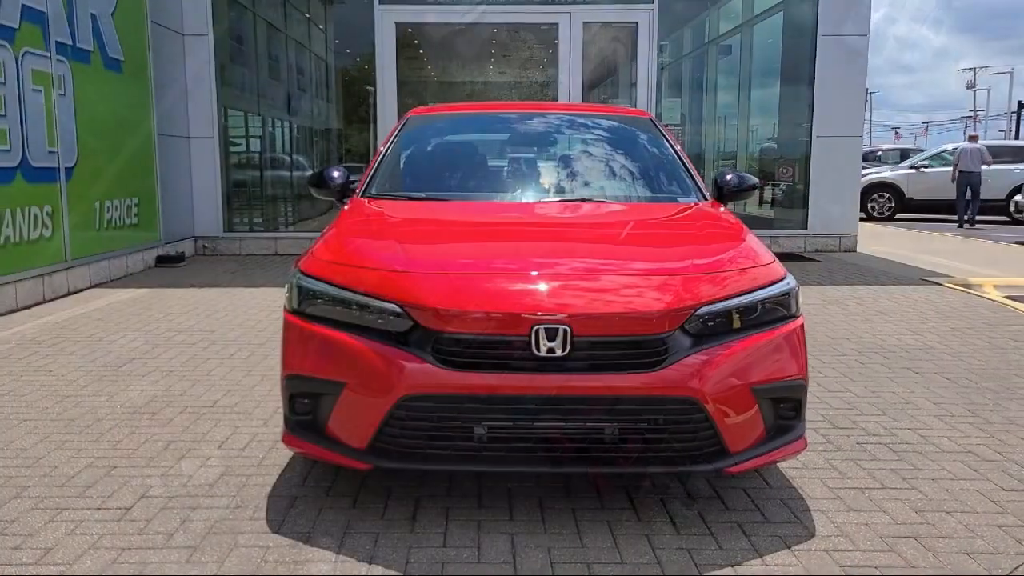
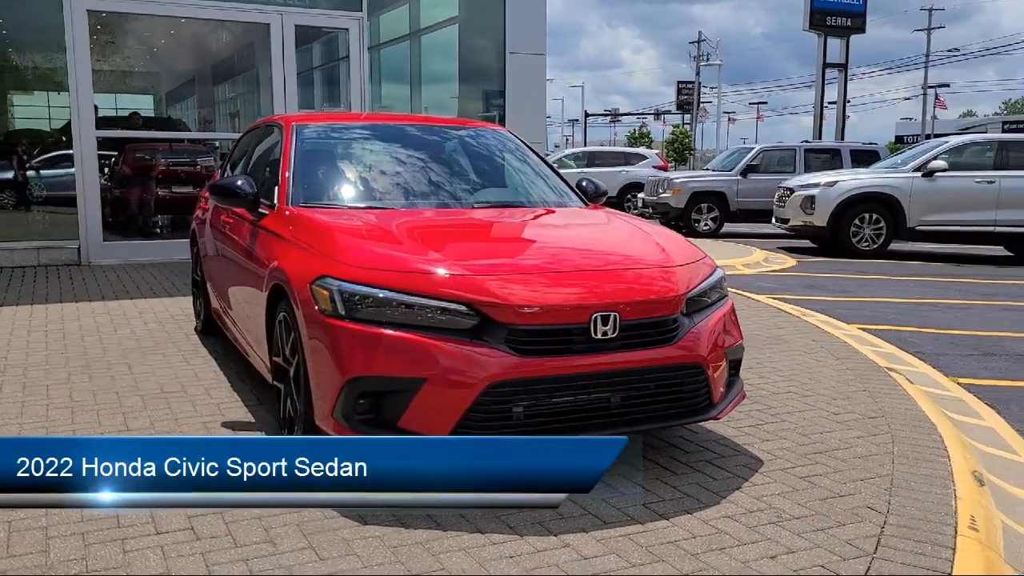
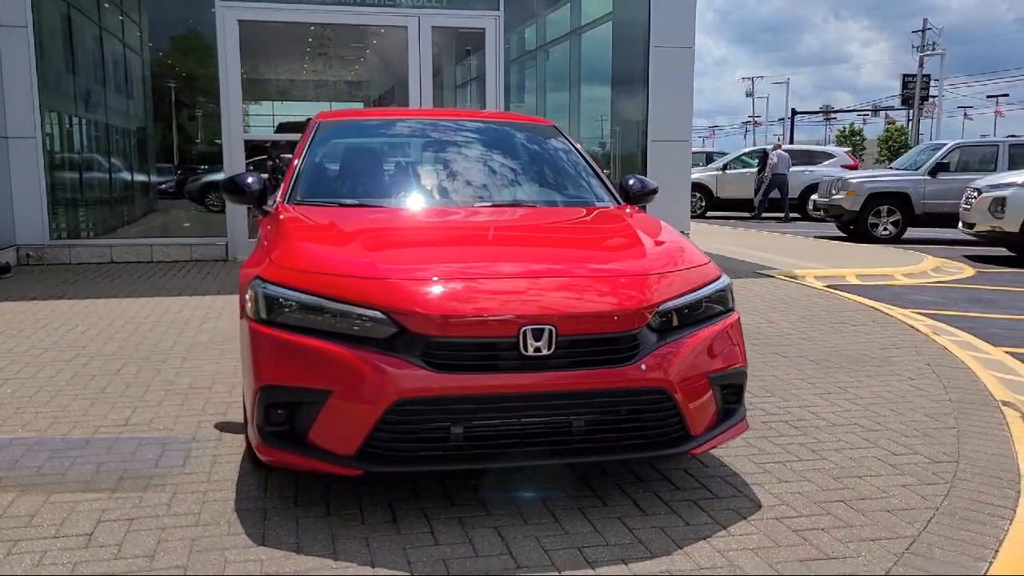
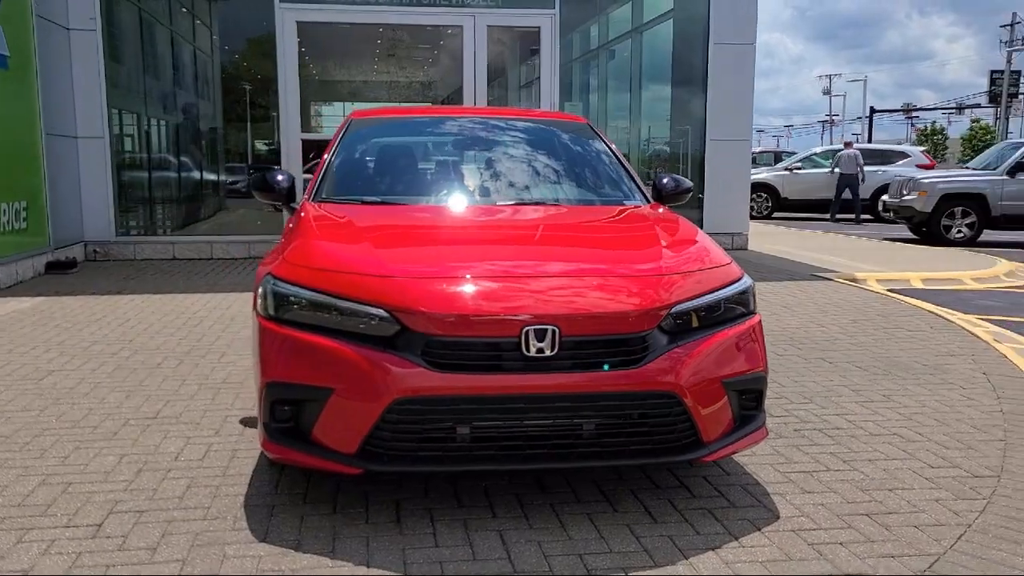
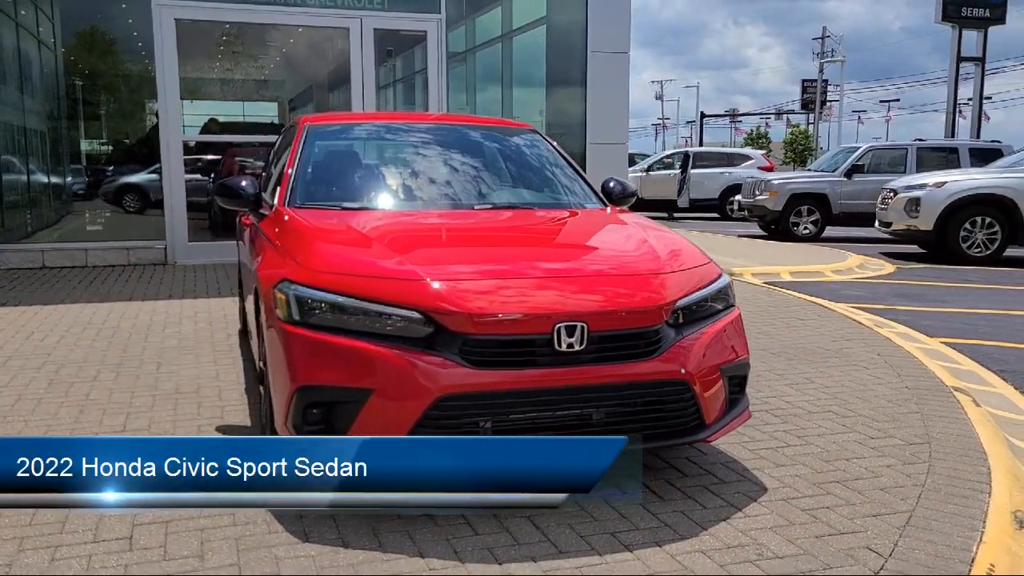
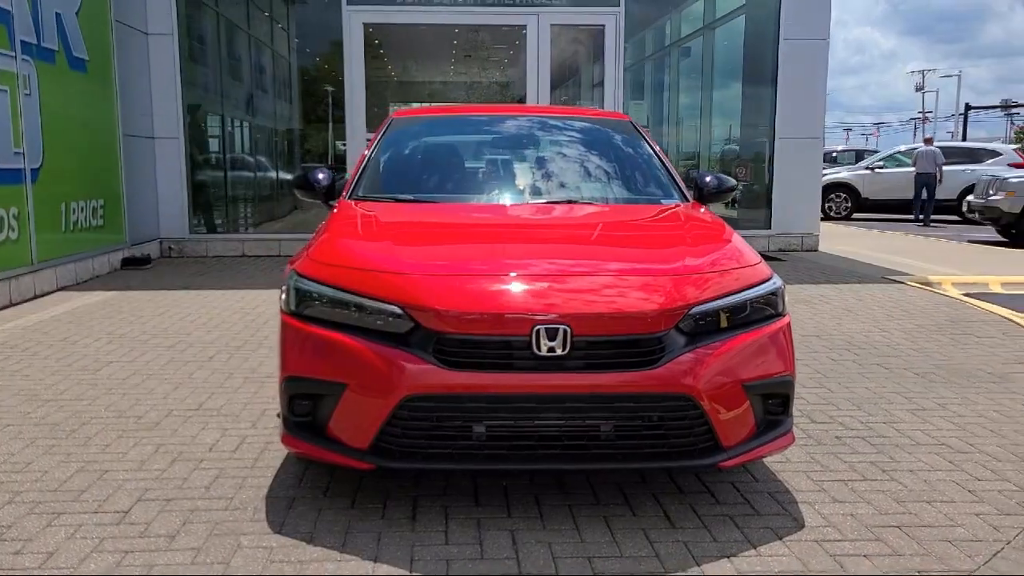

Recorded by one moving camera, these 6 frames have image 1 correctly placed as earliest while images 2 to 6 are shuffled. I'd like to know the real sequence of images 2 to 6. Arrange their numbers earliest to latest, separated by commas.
6, 4, 3, 5, 2
